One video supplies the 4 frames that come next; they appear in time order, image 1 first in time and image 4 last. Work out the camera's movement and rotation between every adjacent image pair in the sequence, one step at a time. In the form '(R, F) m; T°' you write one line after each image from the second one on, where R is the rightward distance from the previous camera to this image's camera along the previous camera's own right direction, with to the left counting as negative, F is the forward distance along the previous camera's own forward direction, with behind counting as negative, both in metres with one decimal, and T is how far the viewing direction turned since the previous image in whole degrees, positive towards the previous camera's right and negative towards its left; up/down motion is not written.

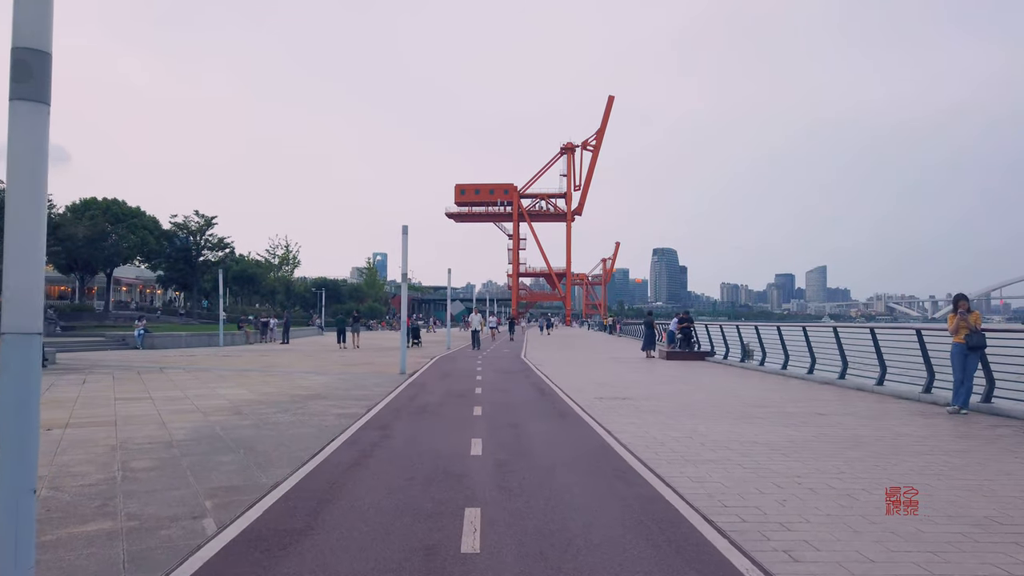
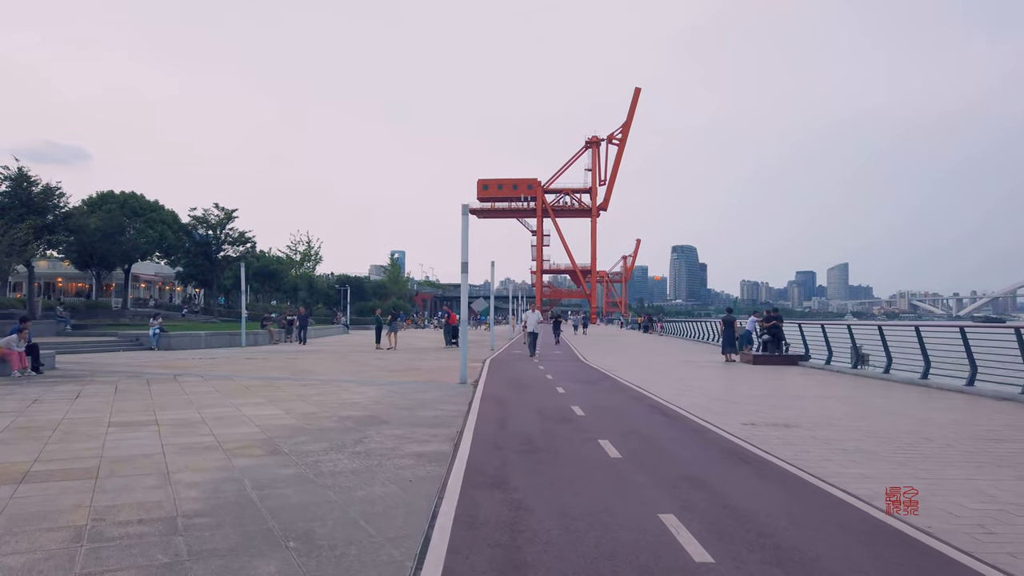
(-1.5, +3.7) m; -1°
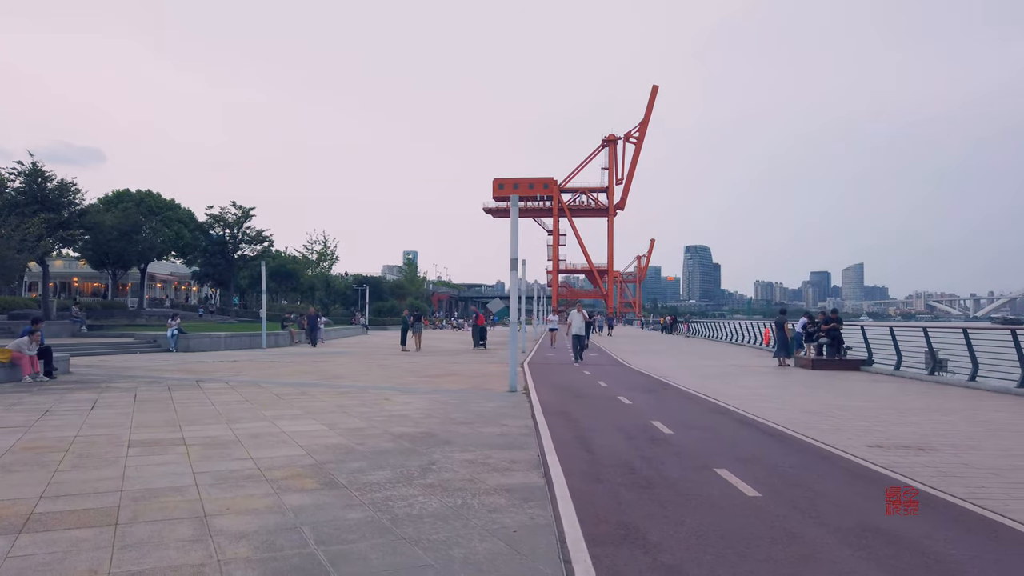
(-0.9, +1.6) m; -1°
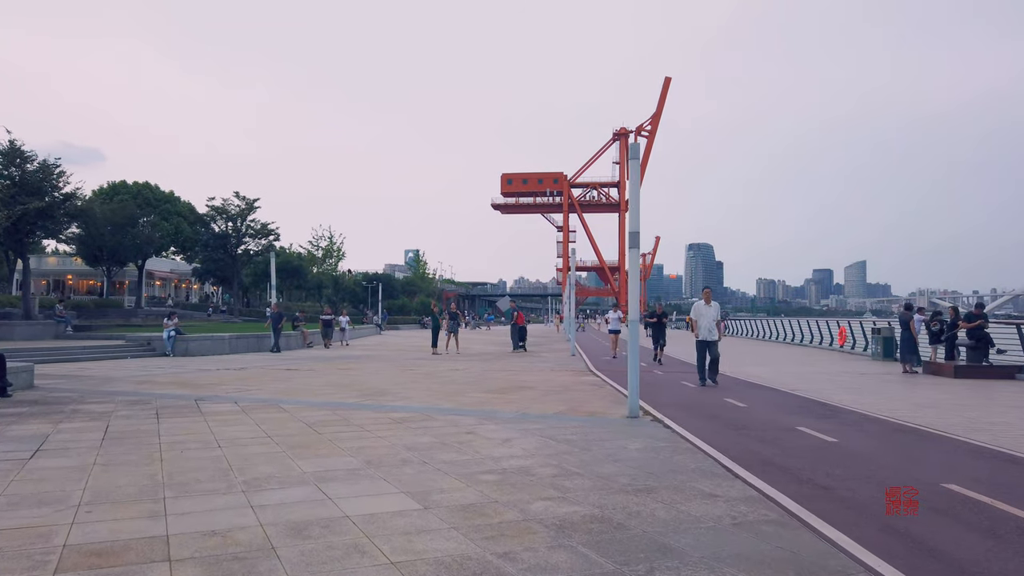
(-1.8, +4.6) m; 0°
